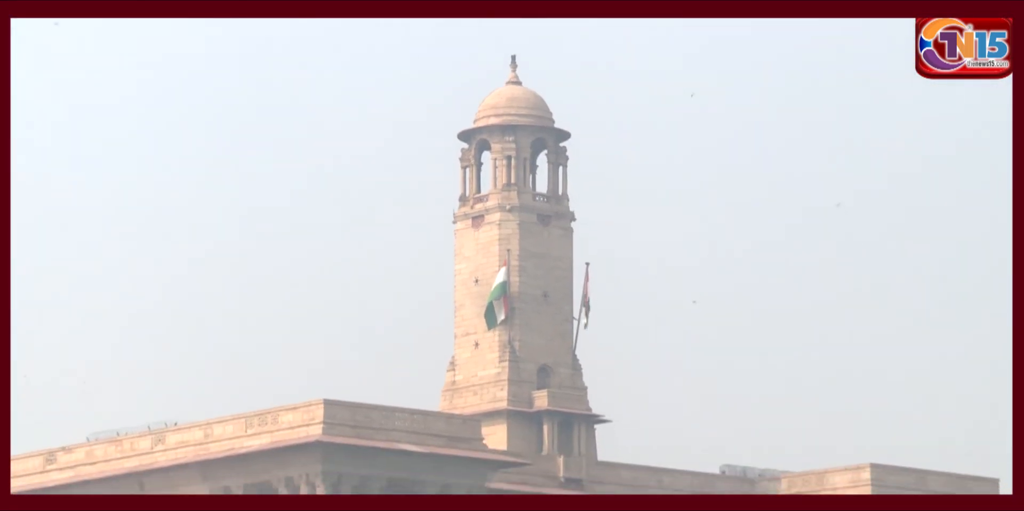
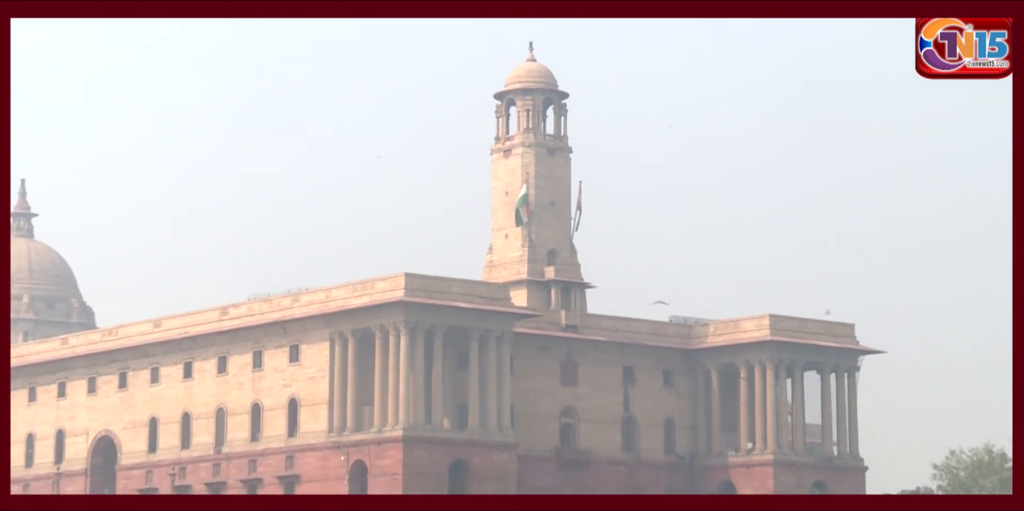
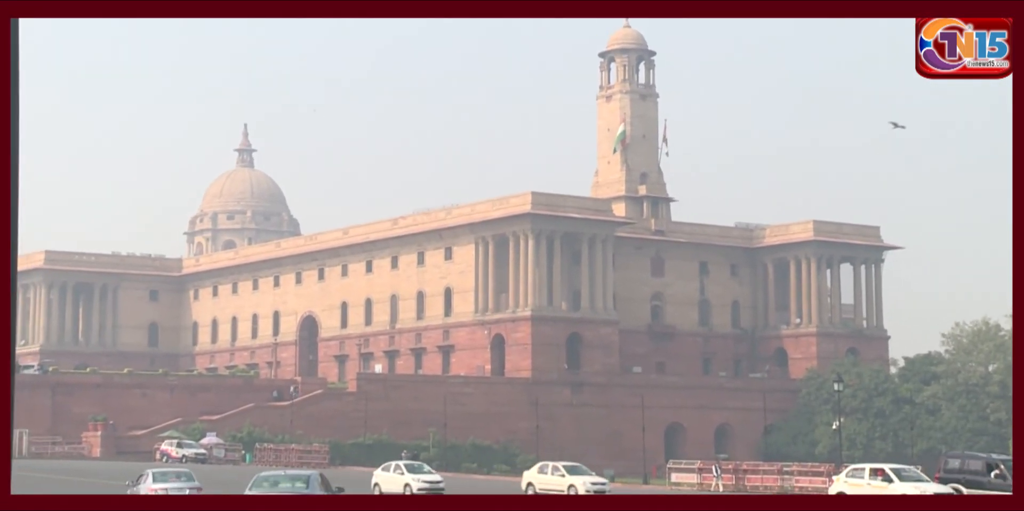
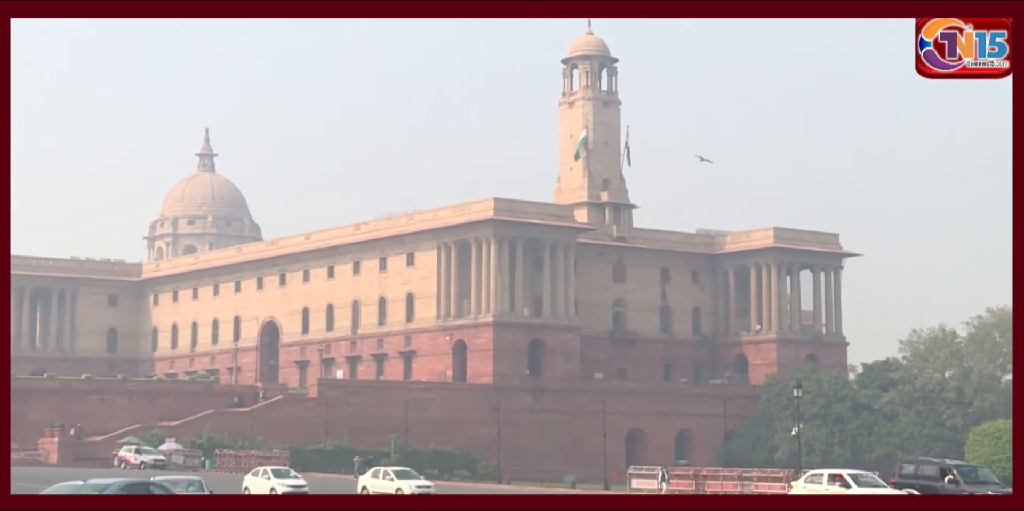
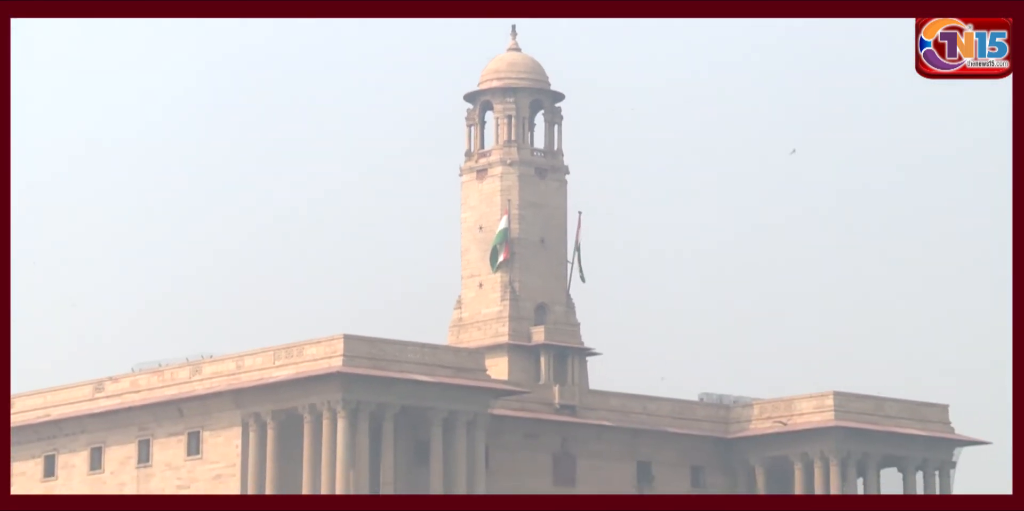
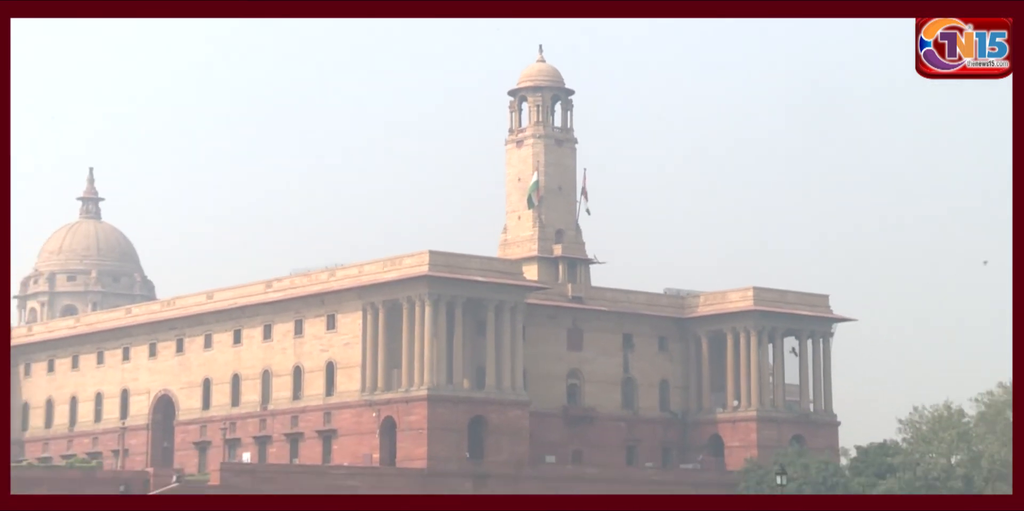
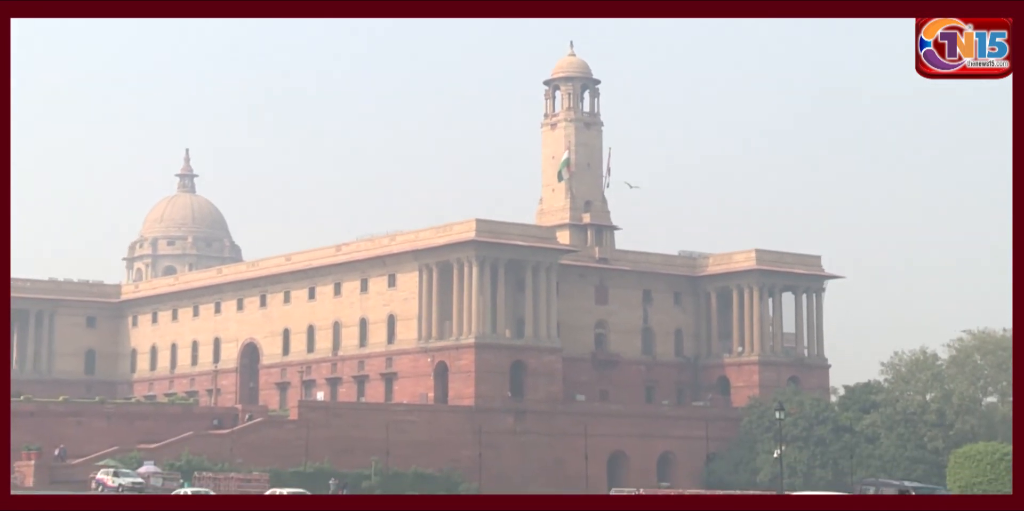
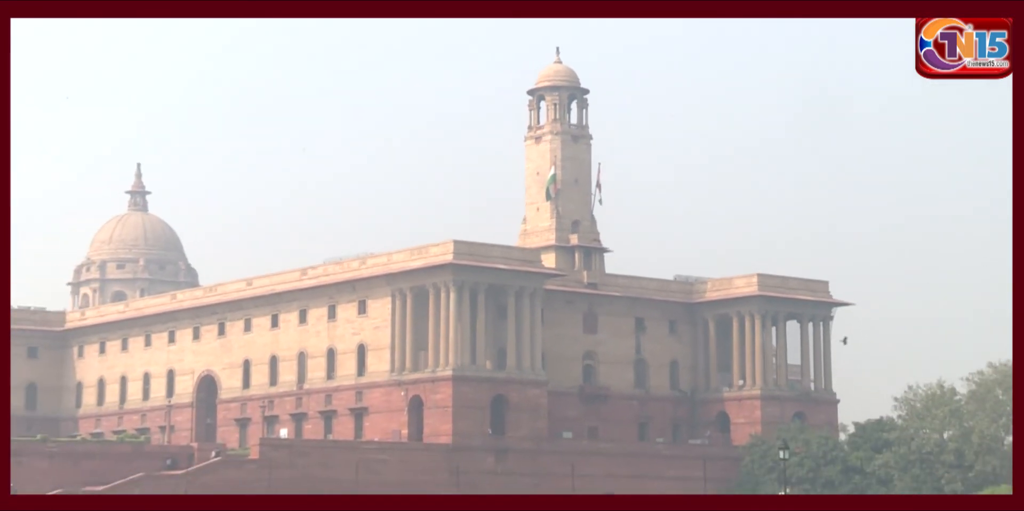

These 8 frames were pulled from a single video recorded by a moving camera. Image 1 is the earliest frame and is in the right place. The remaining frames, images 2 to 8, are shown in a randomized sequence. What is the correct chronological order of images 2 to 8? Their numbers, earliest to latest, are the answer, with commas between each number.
5, 2, 6, 8, 7, 4, 3
